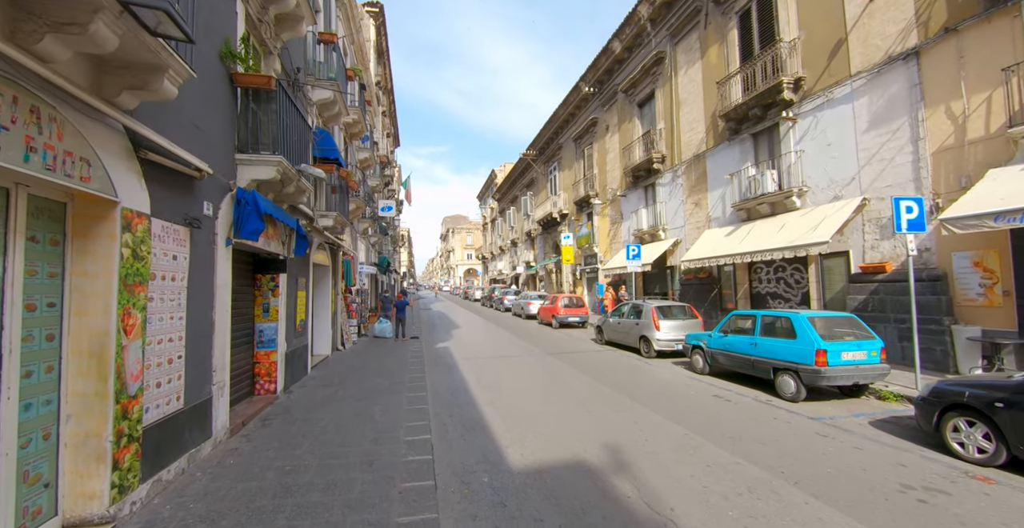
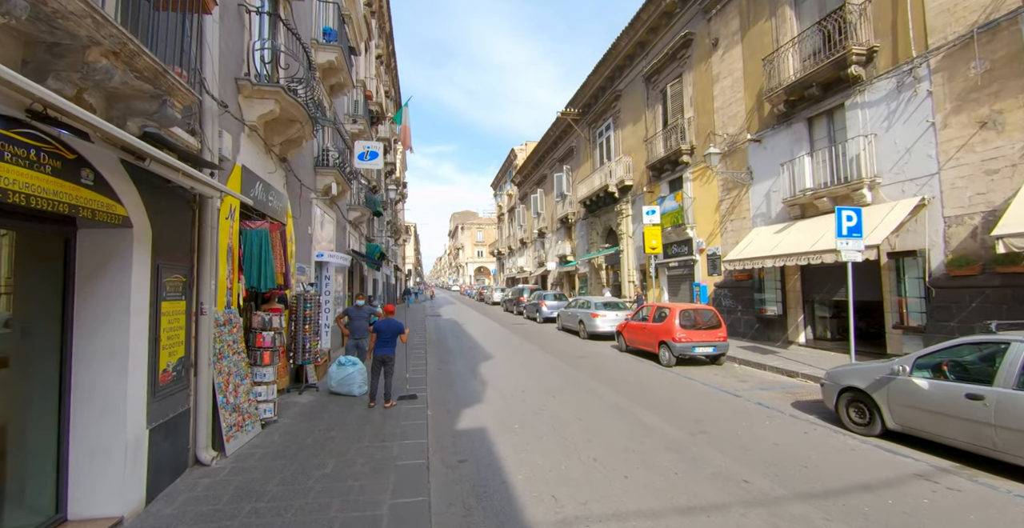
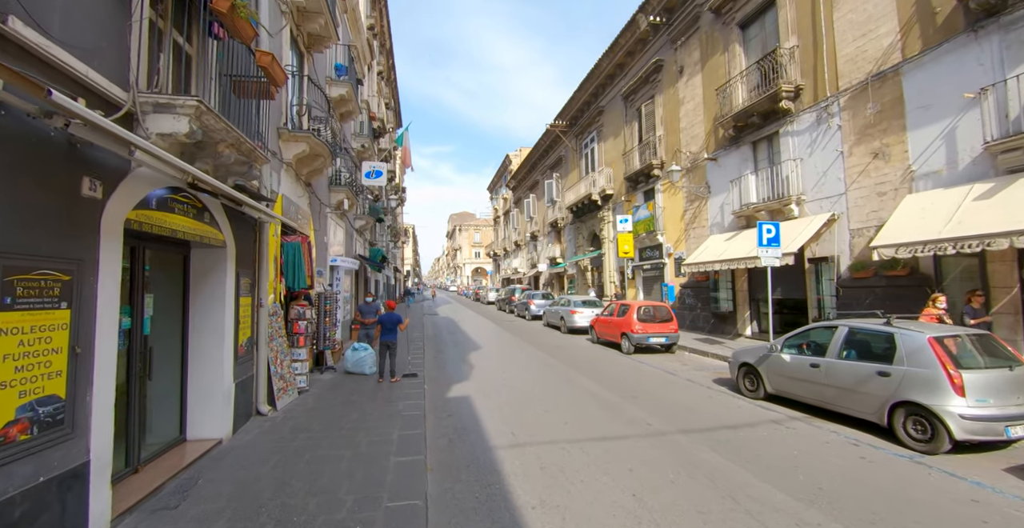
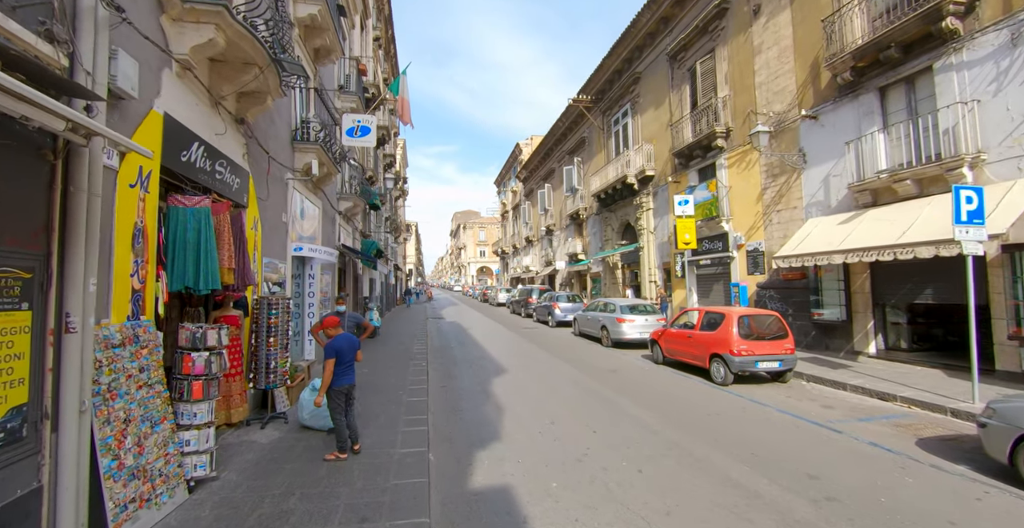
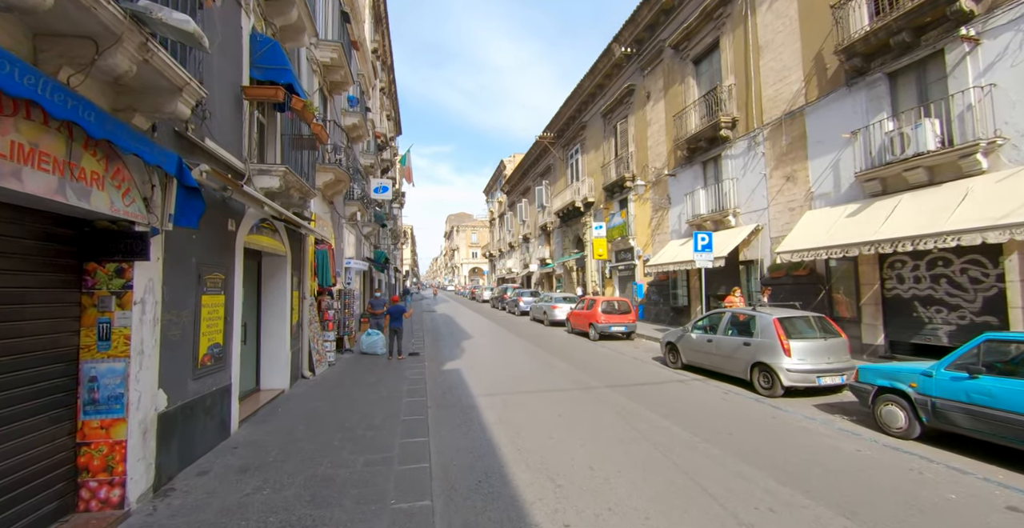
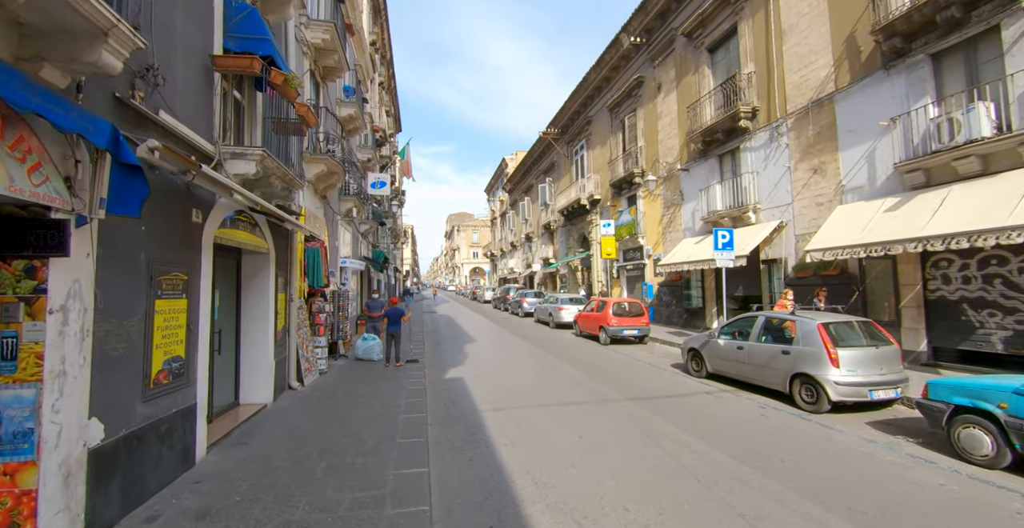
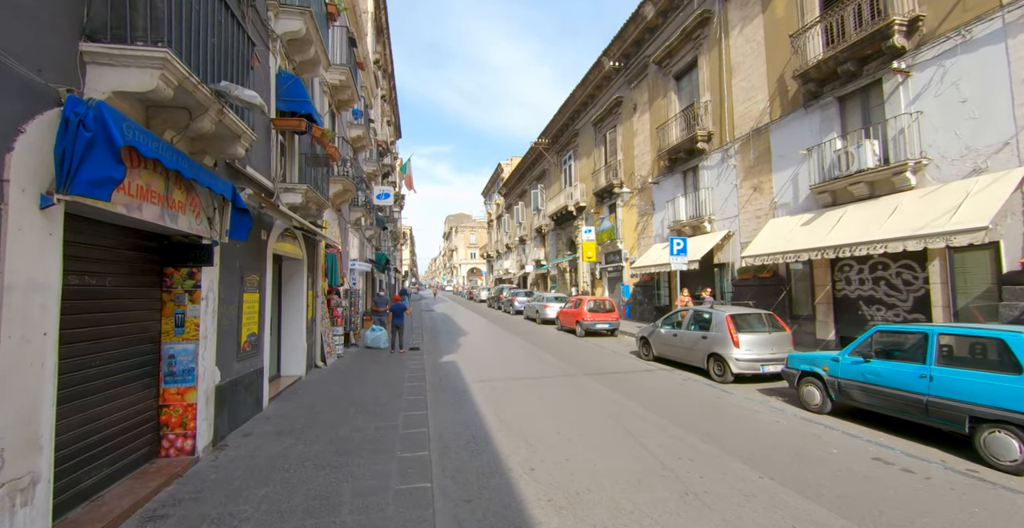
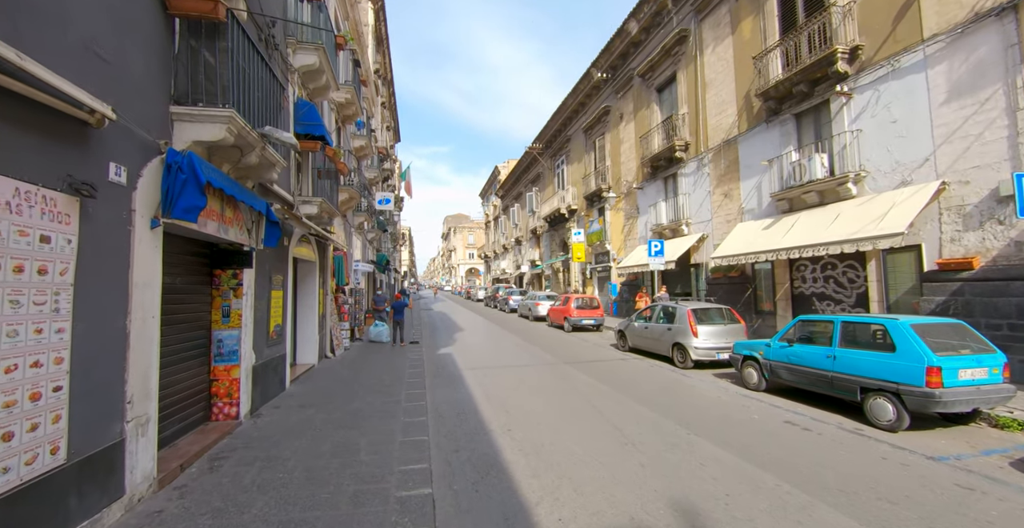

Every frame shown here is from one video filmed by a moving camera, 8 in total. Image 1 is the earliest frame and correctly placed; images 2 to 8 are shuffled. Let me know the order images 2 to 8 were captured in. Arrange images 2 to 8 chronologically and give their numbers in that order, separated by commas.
8, 7, 5, 6, 3, 2, 4
